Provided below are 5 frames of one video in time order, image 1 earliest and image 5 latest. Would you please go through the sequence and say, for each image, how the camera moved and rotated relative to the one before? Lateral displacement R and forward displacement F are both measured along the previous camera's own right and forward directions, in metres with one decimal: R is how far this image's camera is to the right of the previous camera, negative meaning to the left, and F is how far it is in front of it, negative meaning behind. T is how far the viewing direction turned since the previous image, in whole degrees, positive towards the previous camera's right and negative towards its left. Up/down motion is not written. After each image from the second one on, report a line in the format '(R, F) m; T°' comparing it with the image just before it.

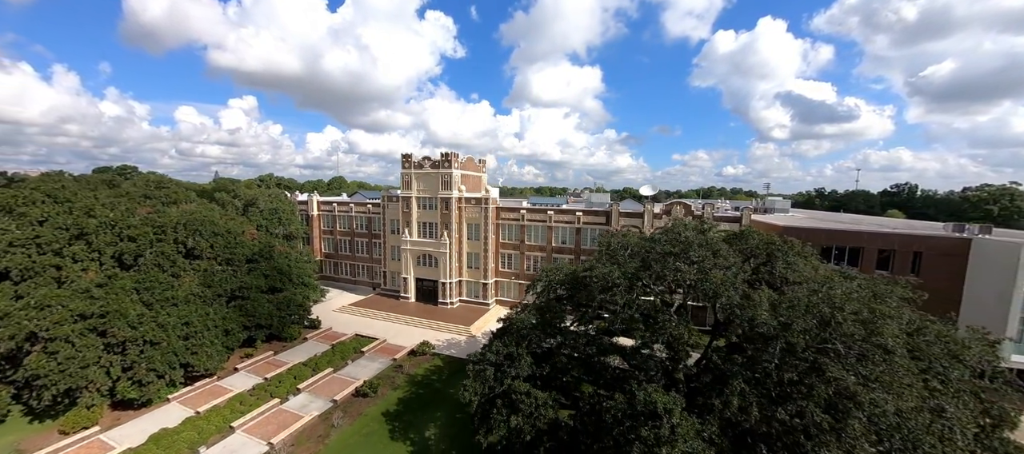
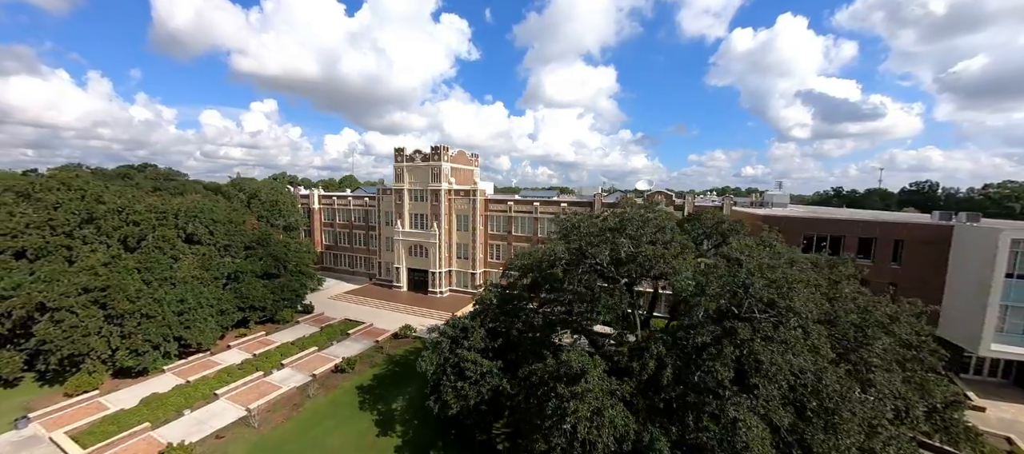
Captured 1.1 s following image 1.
(+2.5, -0.8) m; -2°
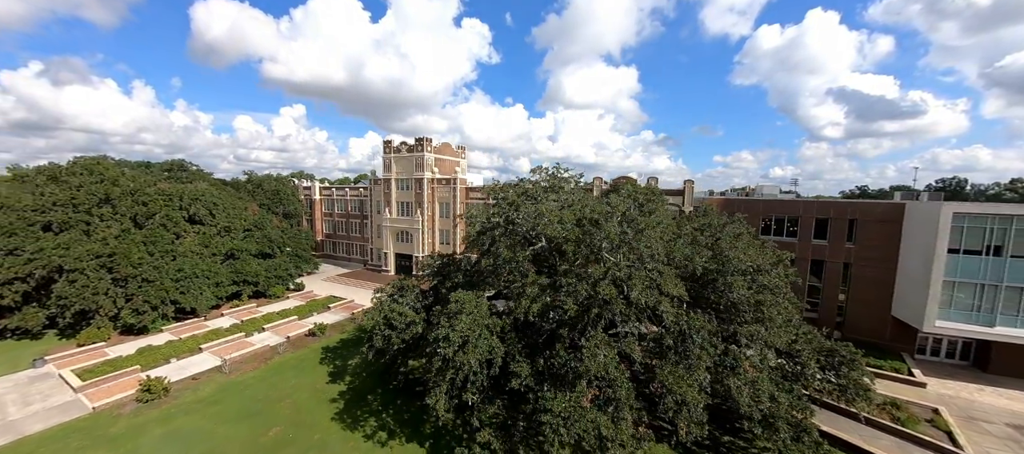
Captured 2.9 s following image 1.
(+4.3, -1.6) m; -3°
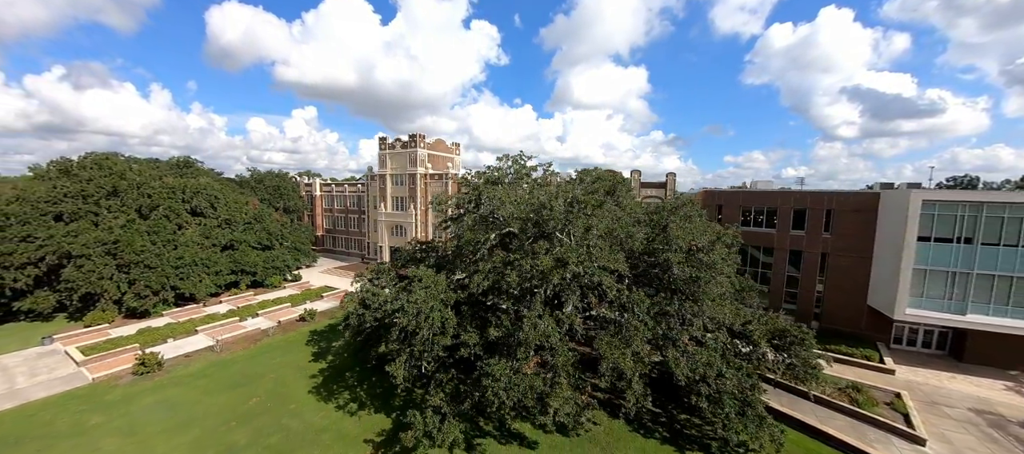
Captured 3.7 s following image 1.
(+1.9, -0.8) m; -1°
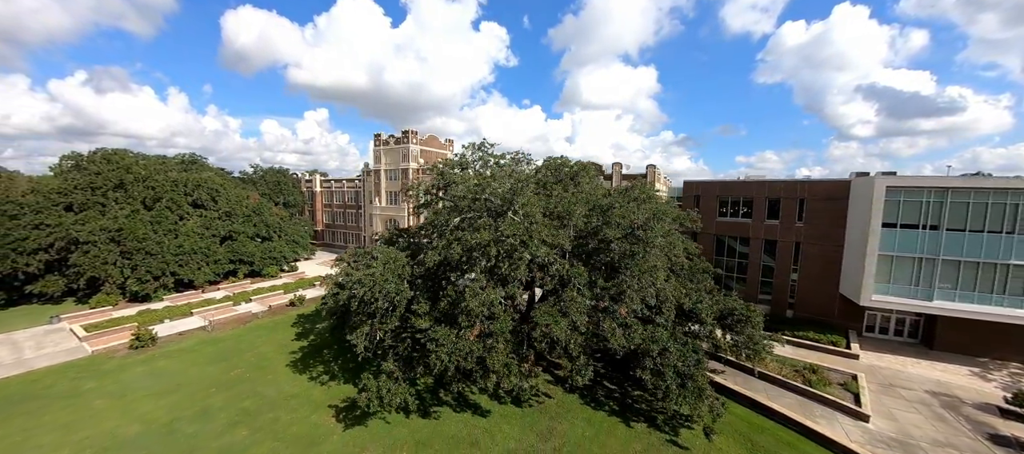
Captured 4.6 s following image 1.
(+2.2, -0.9) m; -1°
